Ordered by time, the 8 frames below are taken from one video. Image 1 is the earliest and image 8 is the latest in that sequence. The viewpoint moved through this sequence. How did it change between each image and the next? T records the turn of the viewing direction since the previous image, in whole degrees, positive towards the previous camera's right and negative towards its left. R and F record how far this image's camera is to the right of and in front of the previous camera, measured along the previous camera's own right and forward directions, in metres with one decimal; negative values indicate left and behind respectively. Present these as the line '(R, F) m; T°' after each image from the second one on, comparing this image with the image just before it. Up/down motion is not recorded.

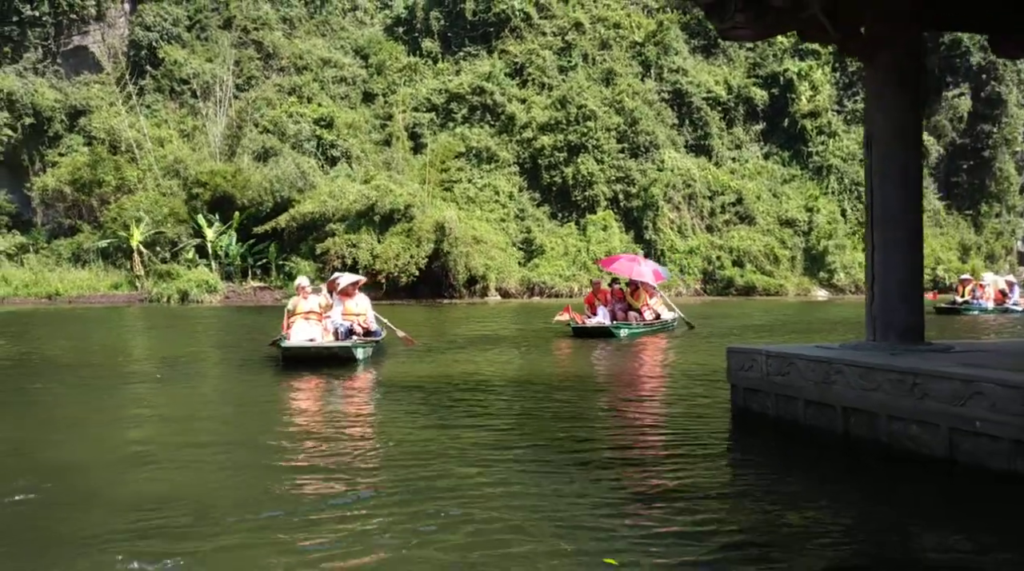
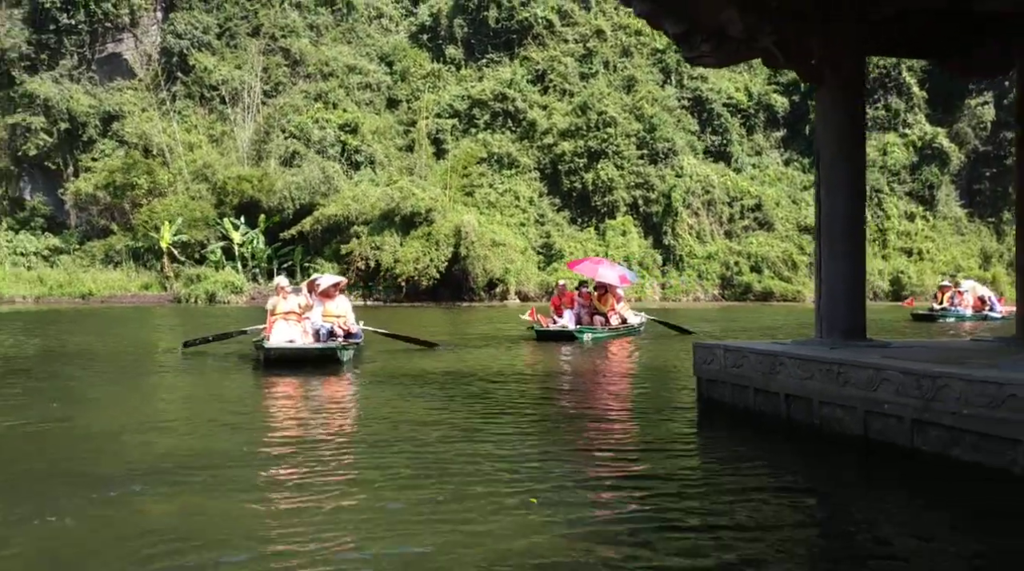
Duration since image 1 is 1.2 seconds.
(+0.4, -0.9) m; -1°
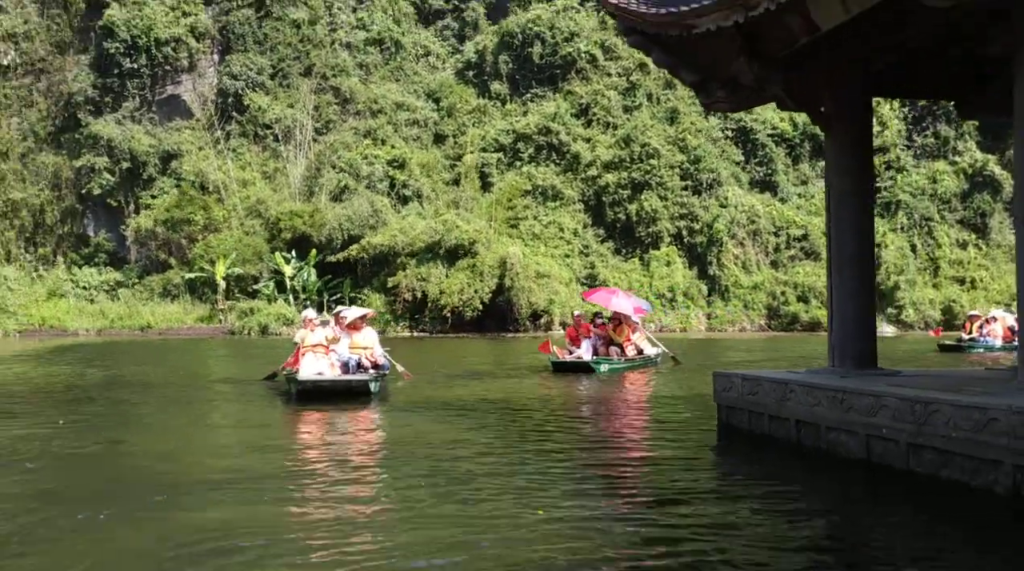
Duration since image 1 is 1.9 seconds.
(+0.2, -0.8) m; -3°
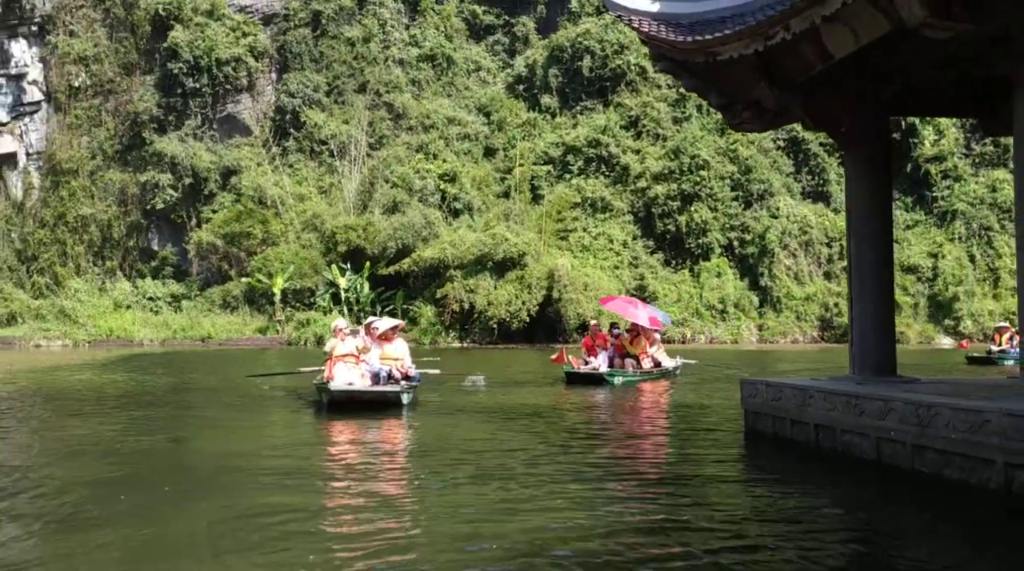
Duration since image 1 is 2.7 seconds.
(+0.2, -0.7) m; -3°
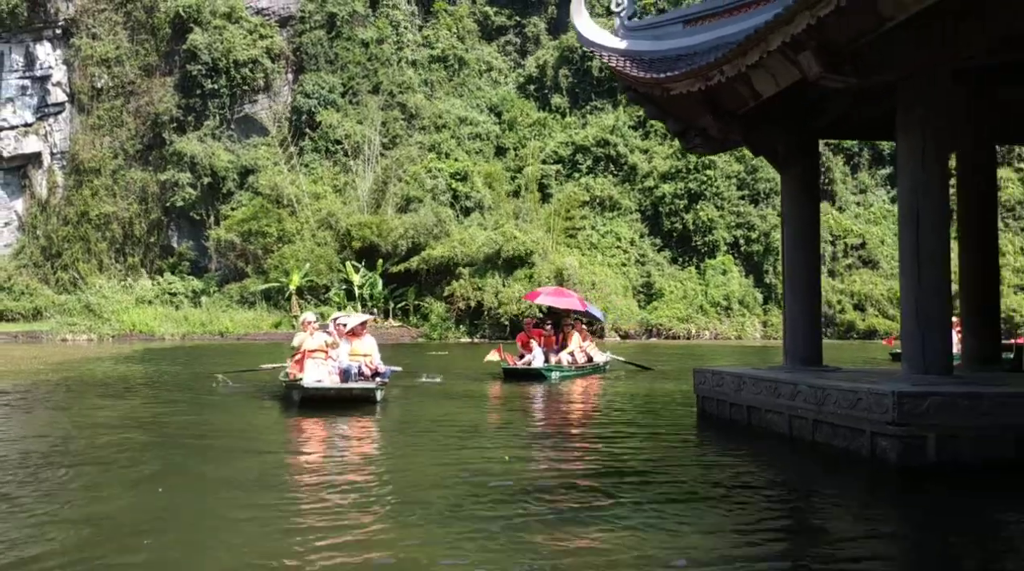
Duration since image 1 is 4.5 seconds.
(+0.3, -1.2) m; -1°
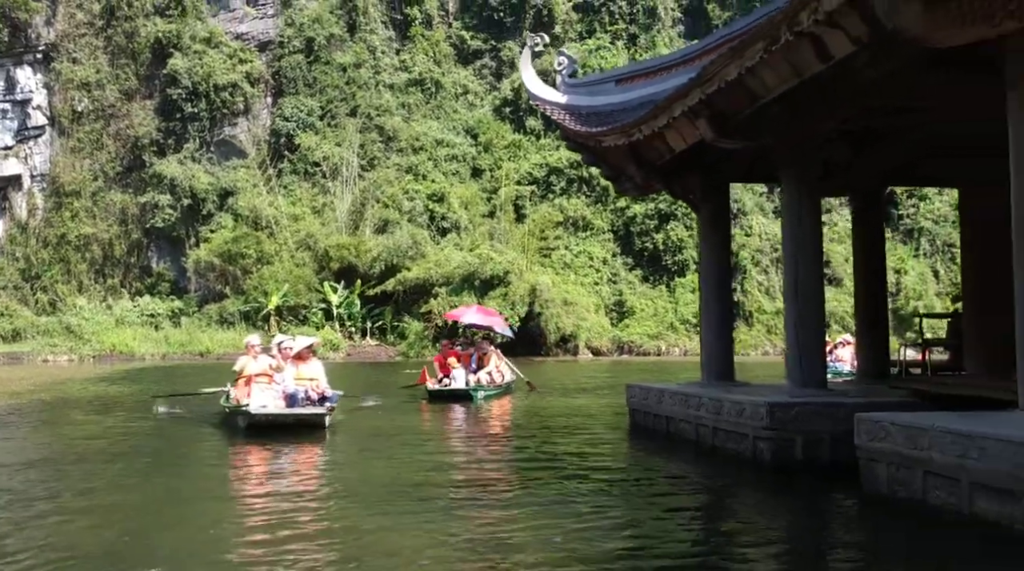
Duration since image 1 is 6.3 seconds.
(+0.3, -1.1) m; +1°
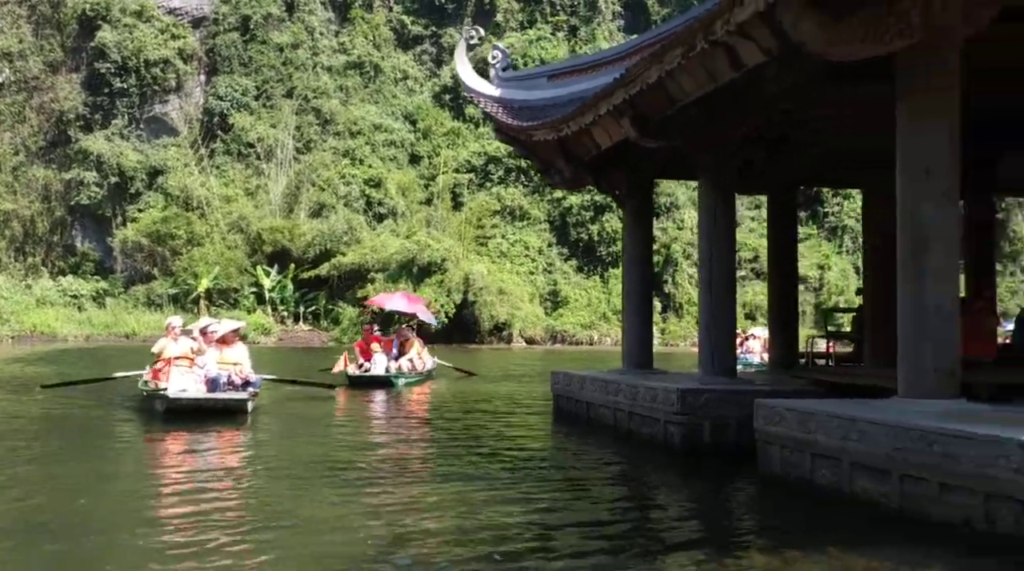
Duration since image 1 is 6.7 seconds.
(+0.1, +0.2) m; +3°
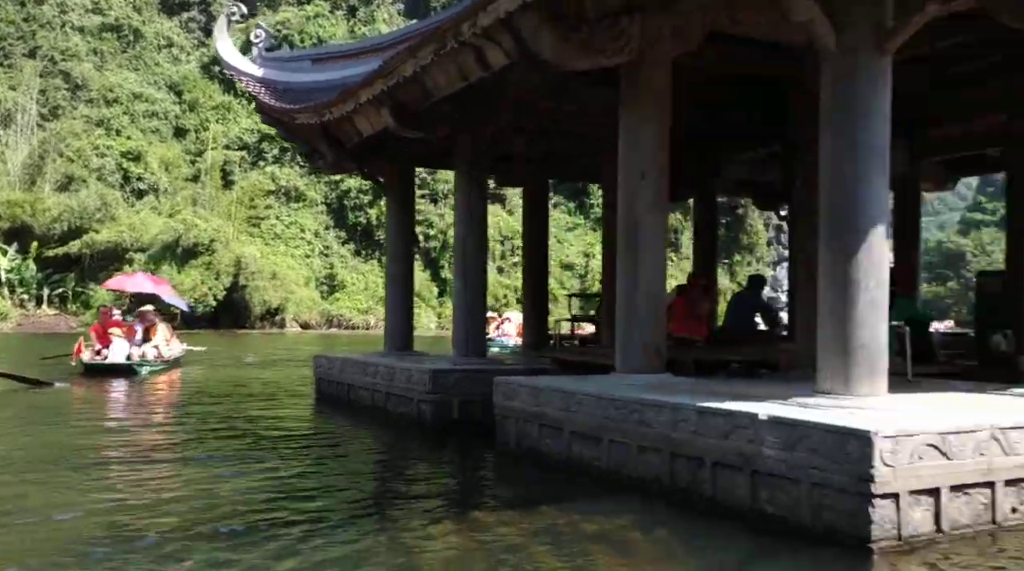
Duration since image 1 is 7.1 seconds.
(+0.1, -0.4) m; +12°
